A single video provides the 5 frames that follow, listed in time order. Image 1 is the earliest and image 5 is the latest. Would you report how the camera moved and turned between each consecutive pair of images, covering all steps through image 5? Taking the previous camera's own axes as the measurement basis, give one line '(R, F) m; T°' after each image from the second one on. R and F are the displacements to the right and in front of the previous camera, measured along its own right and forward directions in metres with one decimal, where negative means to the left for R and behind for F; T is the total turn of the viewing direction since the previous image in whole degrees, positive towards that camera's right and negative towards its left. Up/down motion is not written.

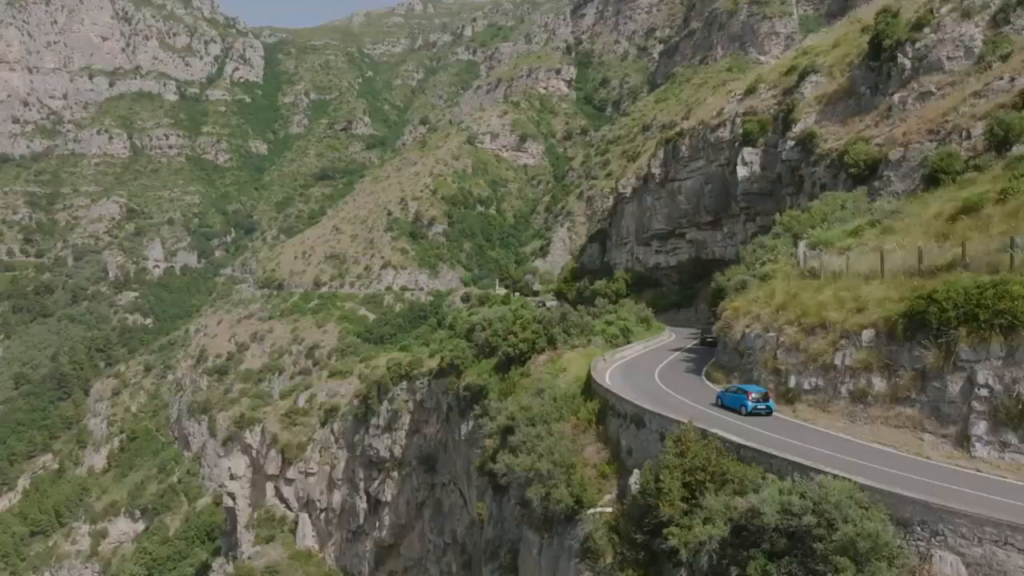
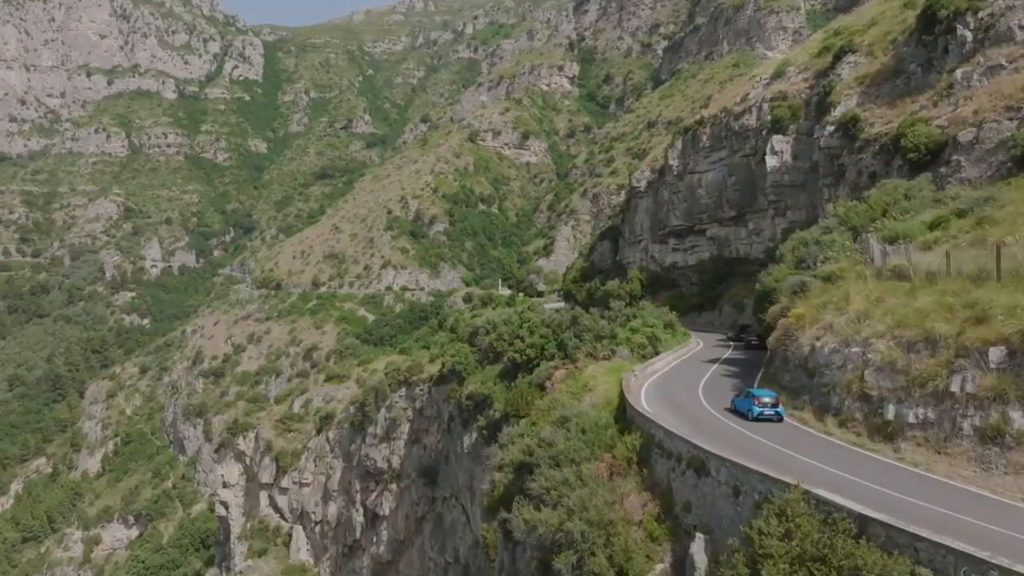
(-0.3, +2.5) m; 0°
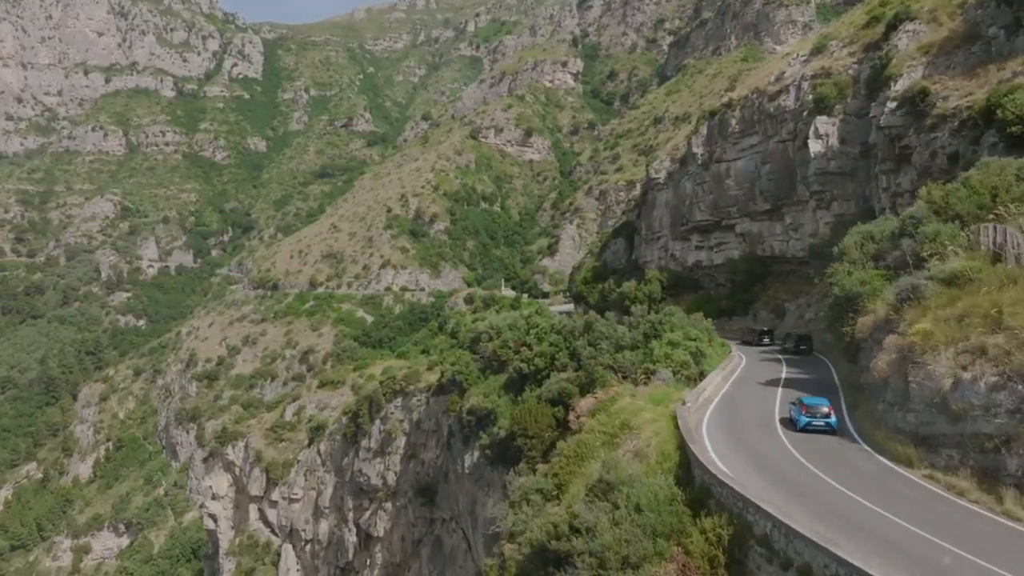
(-0.2, +3.2) m; 0°
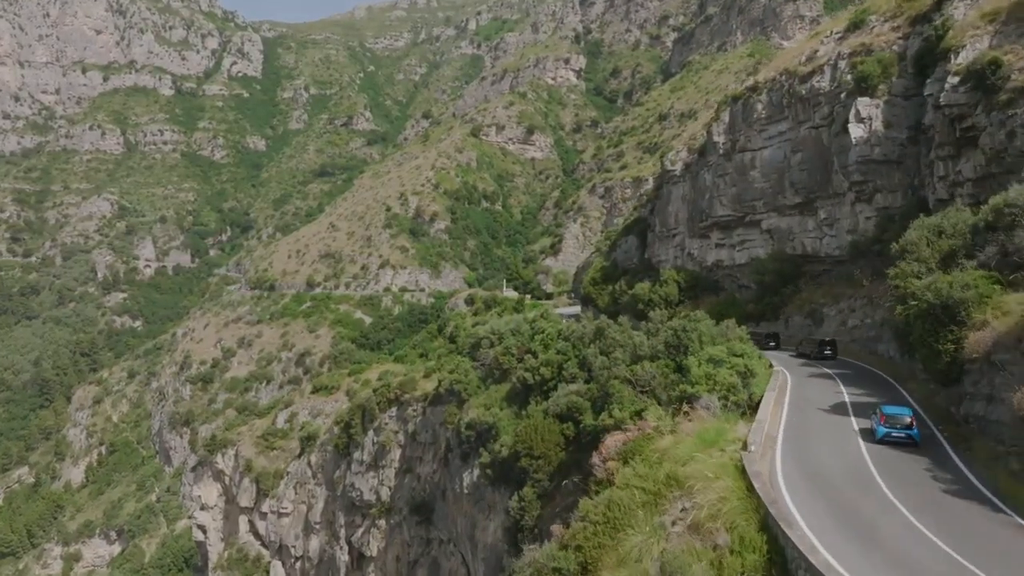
(-0.1, +2.5) m; 0°
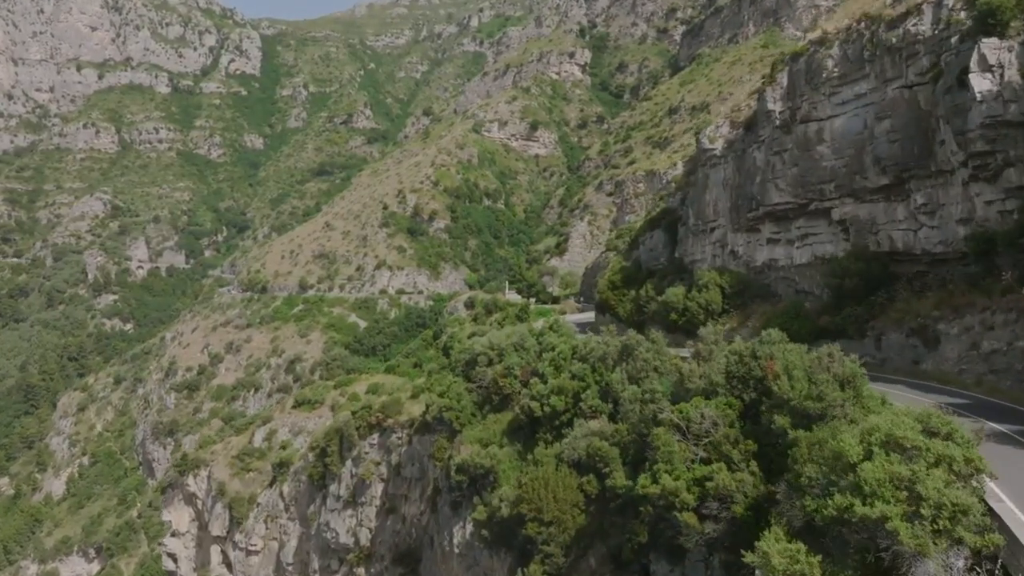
(0.0, +5.4) m; 0°
